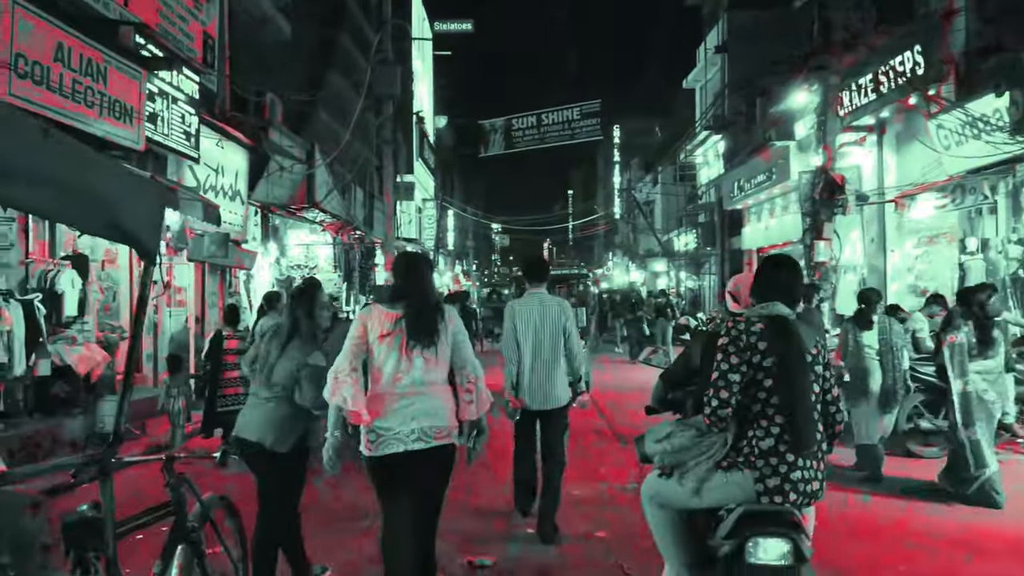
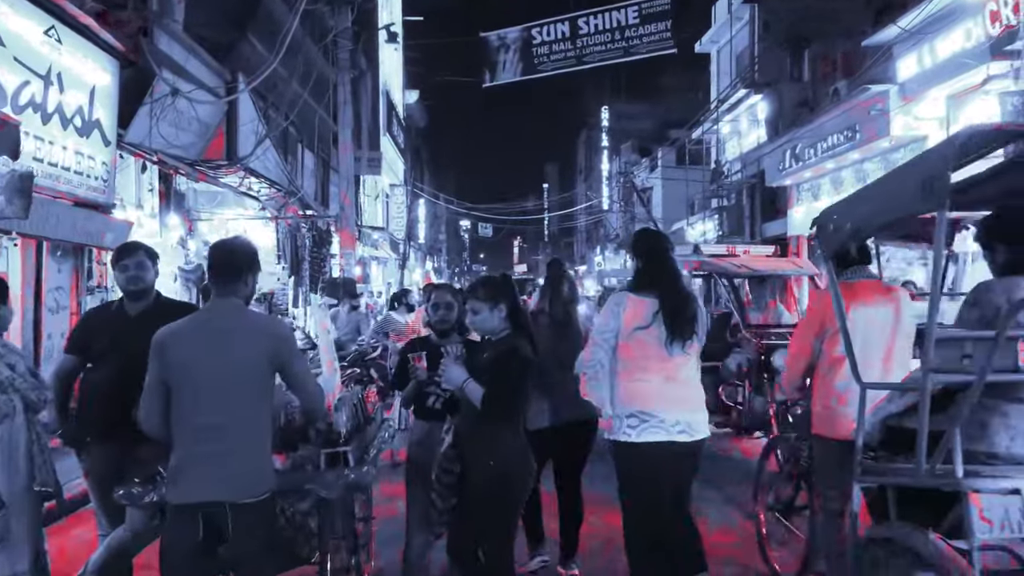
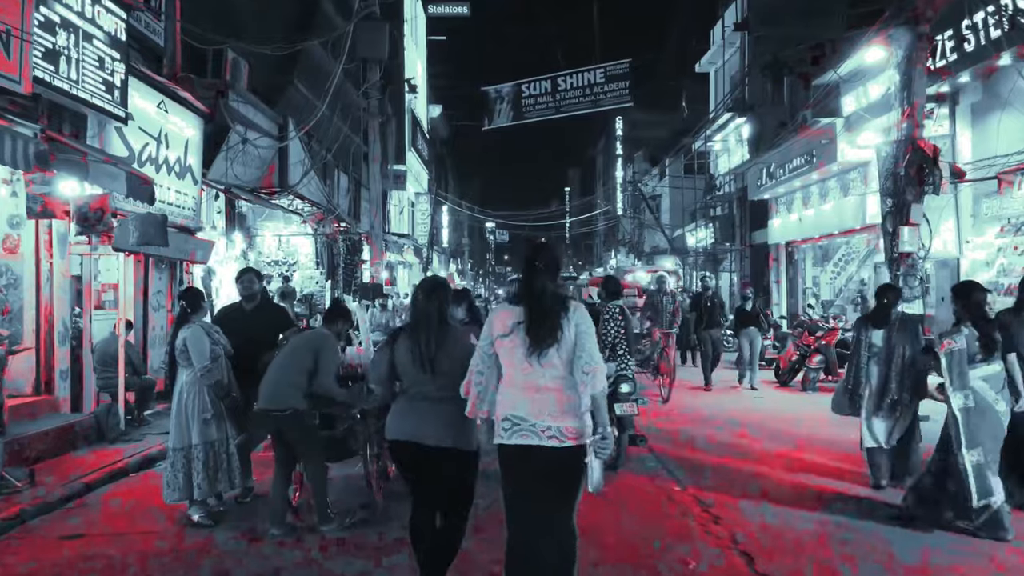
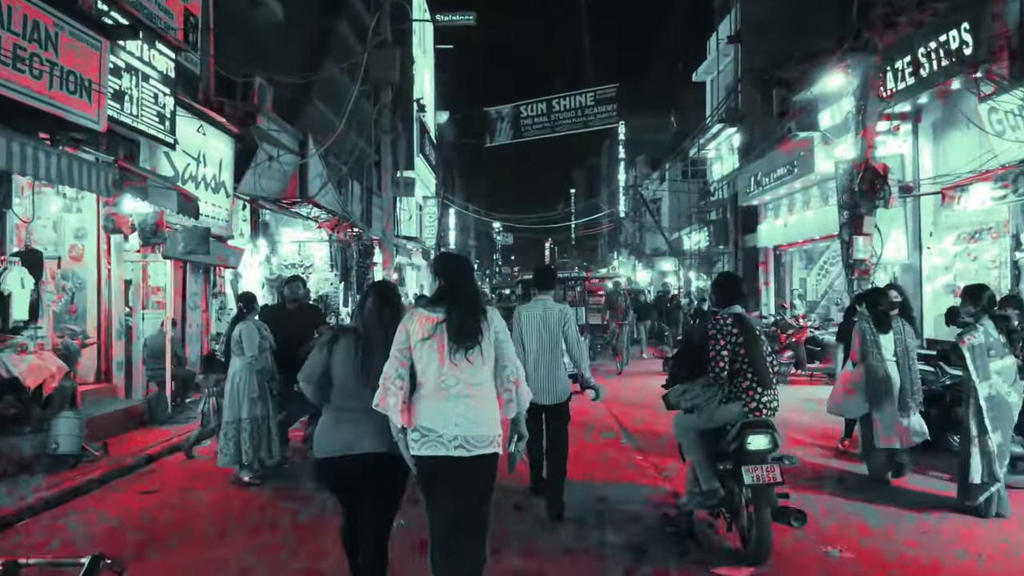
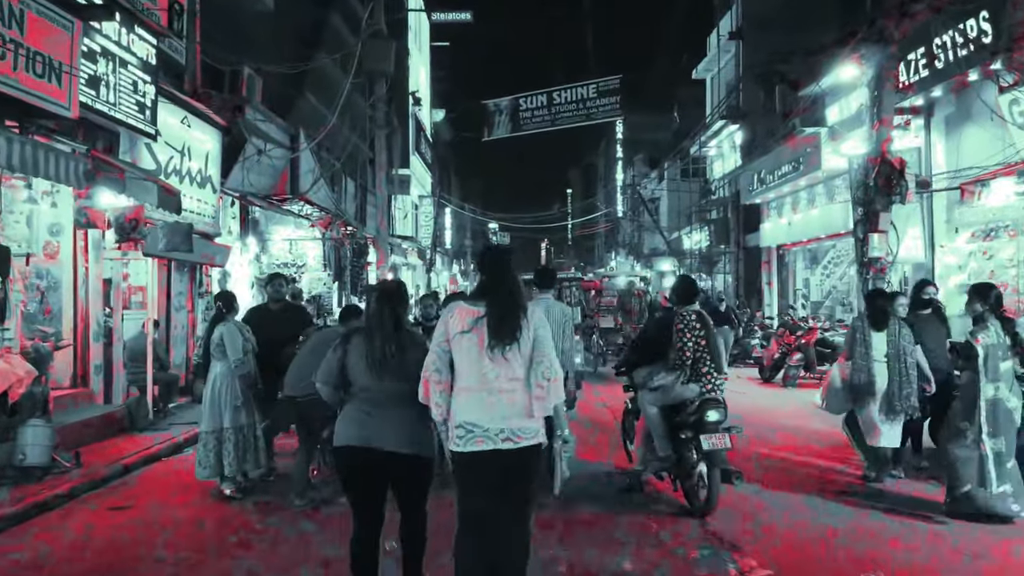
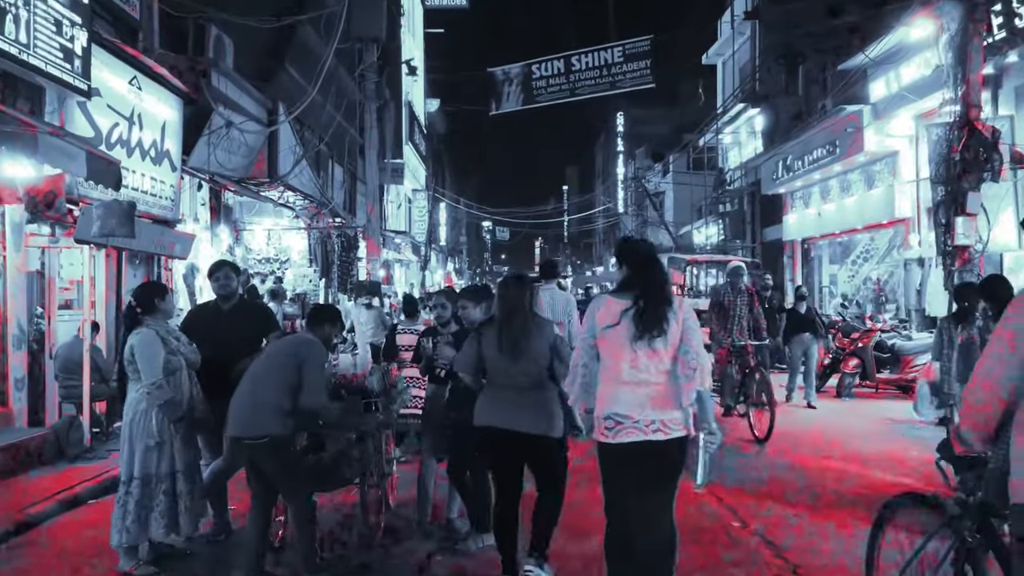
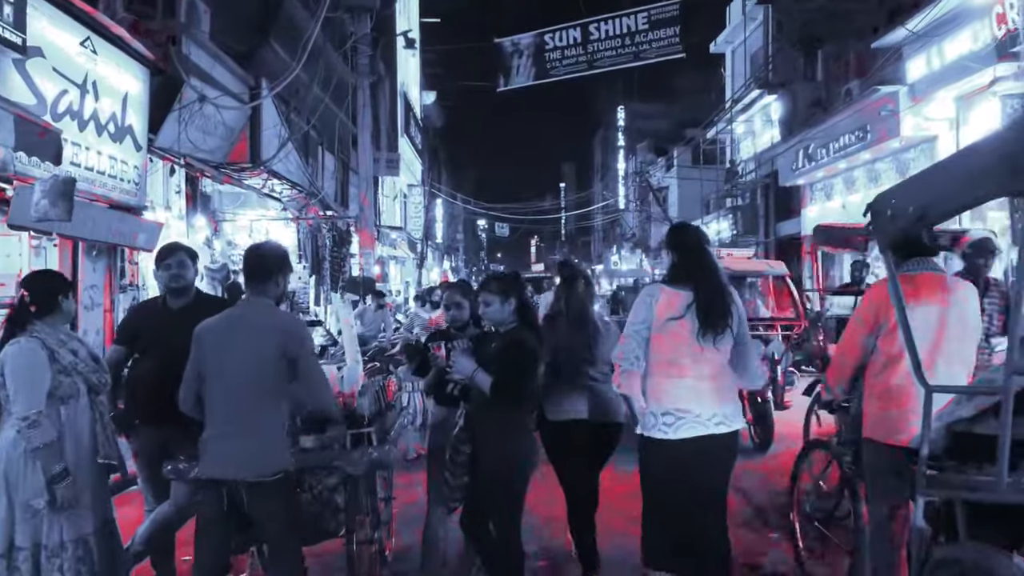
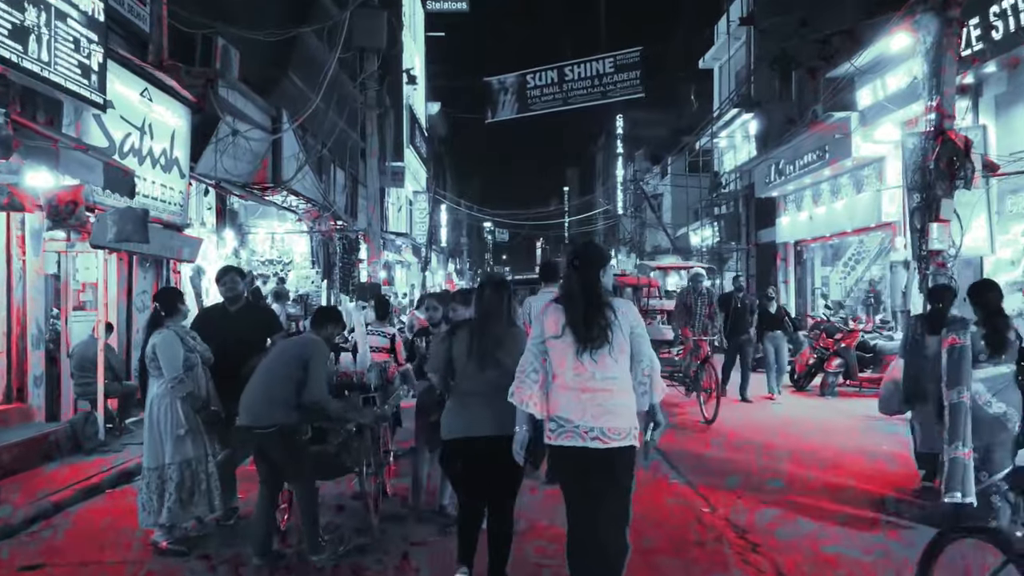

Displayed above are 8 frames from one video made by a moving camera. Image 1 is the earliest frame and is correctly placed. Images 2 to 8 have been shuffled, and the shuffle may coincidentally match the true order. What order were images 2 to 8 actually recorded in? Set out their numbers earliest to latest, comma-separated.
4, 5, 3, 8, 6, 7, 2
